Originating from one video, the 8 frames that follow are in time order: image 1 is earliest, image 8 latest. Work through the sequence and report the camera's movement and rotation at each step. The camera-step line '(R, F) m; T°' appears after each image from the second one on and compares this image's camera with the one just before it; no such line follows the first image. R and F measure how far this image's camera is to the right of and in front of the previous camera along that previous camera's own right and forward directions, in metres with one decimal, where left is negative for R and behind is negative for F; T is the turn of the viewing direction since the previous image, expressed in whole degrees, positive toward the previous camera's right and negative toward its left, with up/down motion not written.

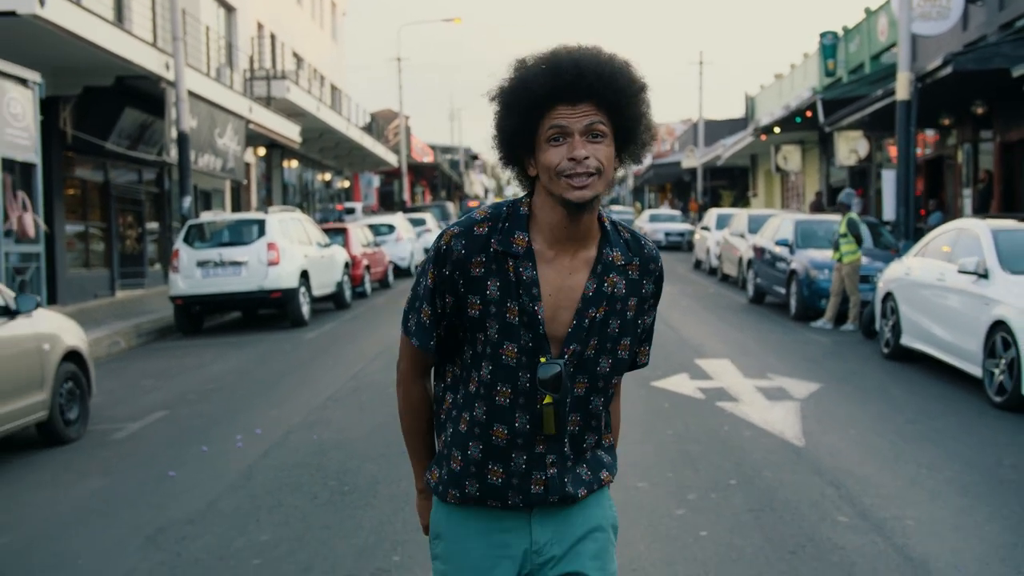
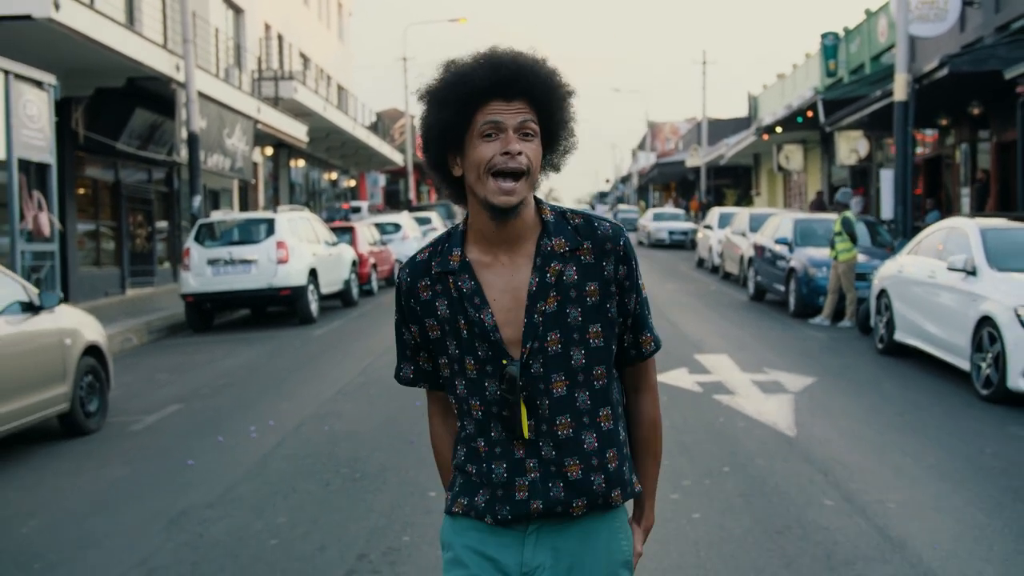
(0.0, -0.3) m; 0°
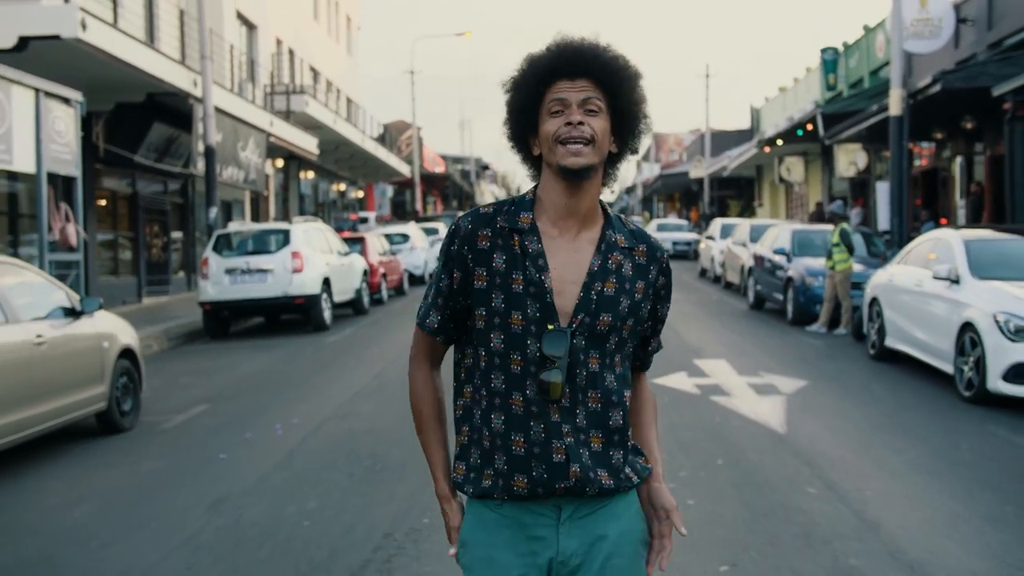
(0.0, -0.5) m; 0°
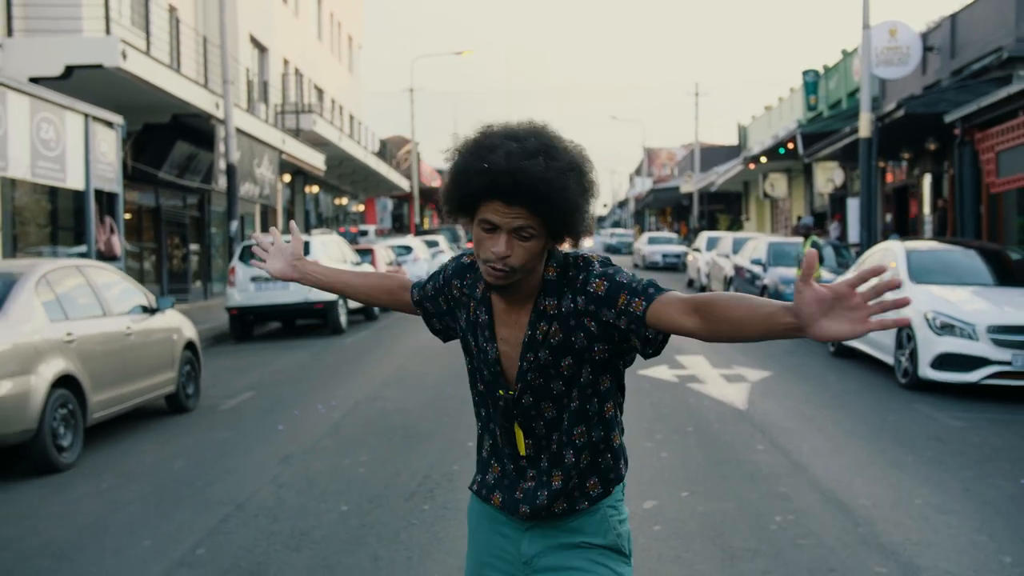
(-0.1, -1.5) m; 0°
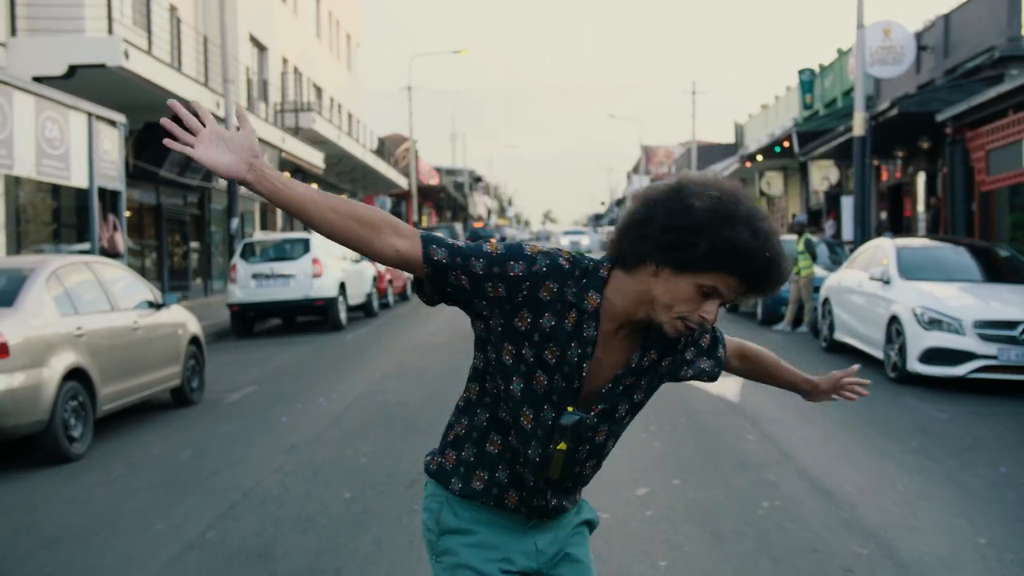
(0.0, -0.2) m; 0°
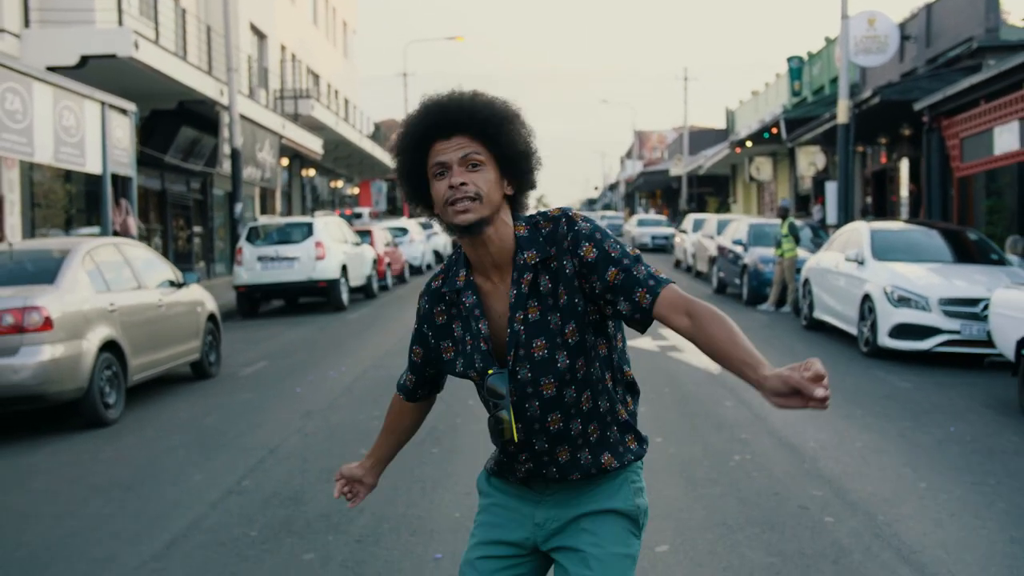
(0.0, -0.7) m; 0°
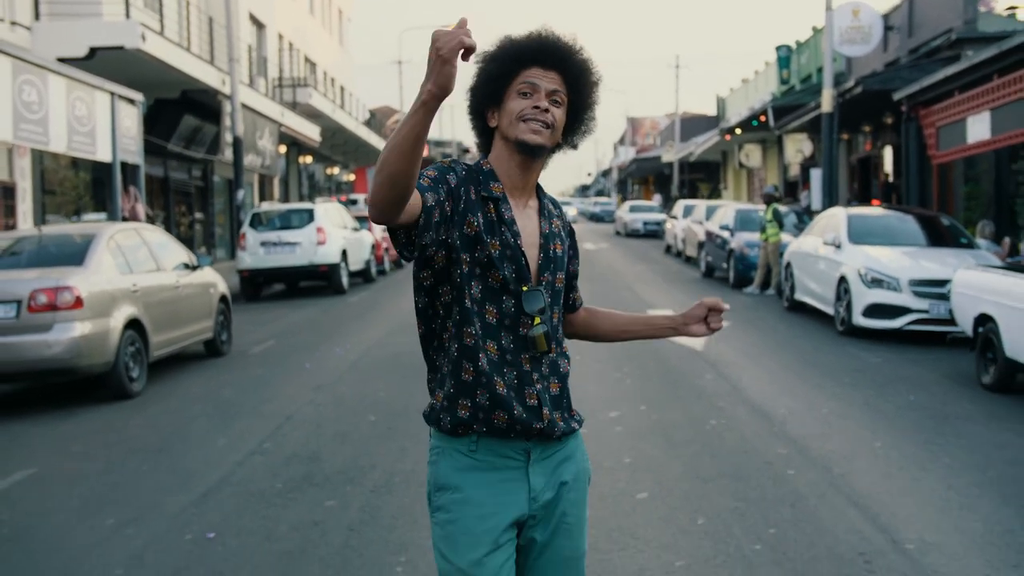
(0.0, -0.6) m; 0°
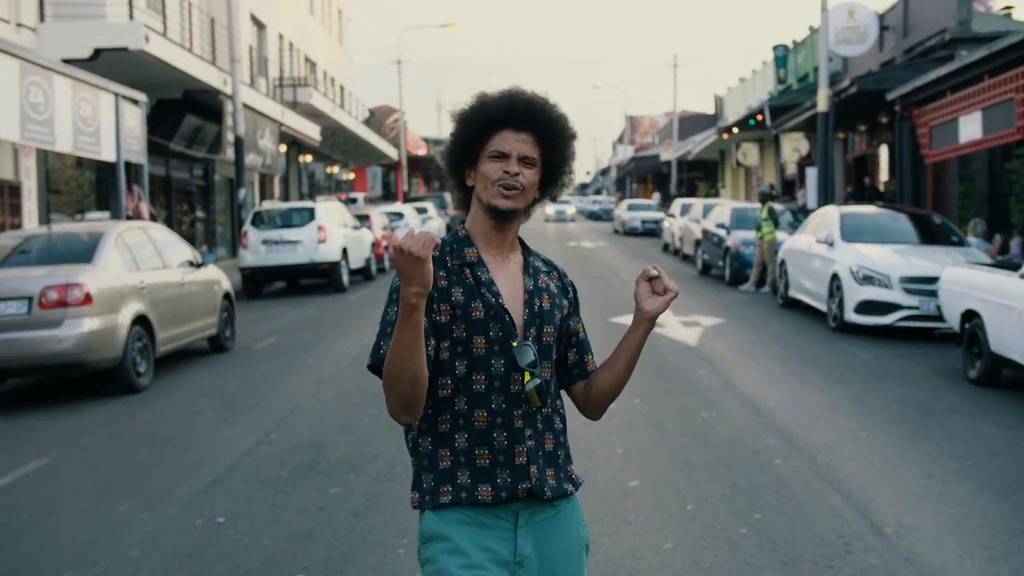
(0.0, -0.2) m; 0°
